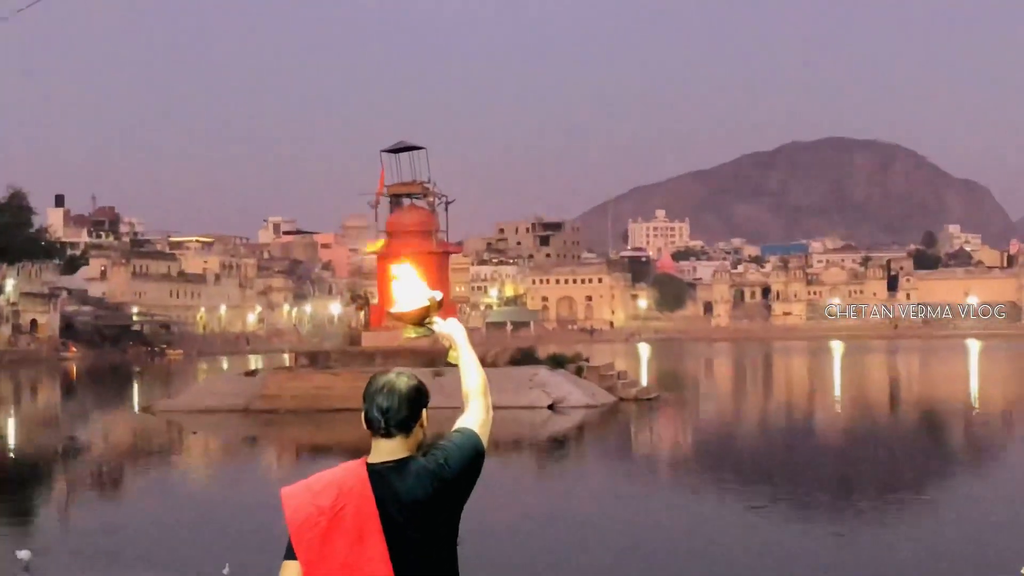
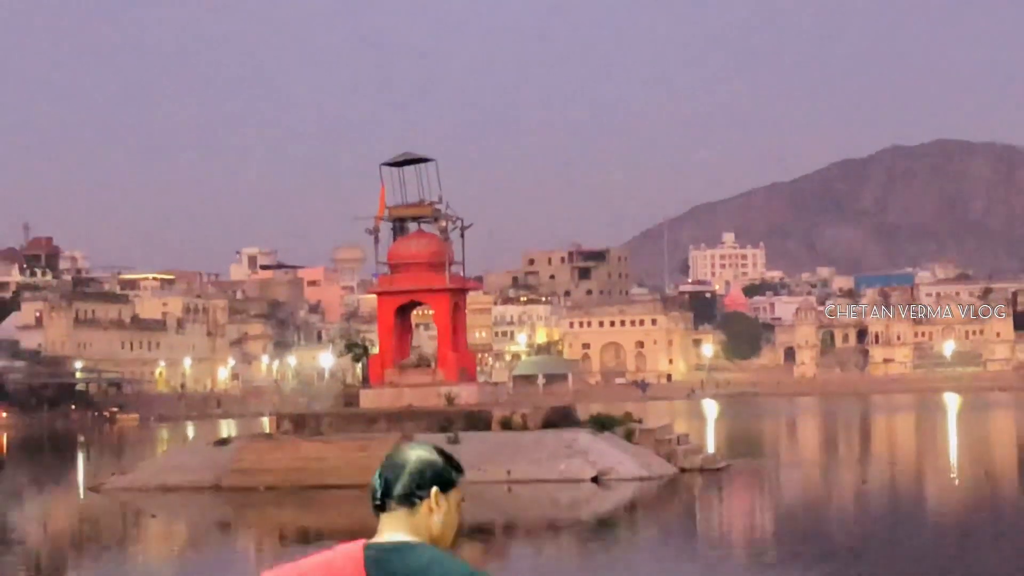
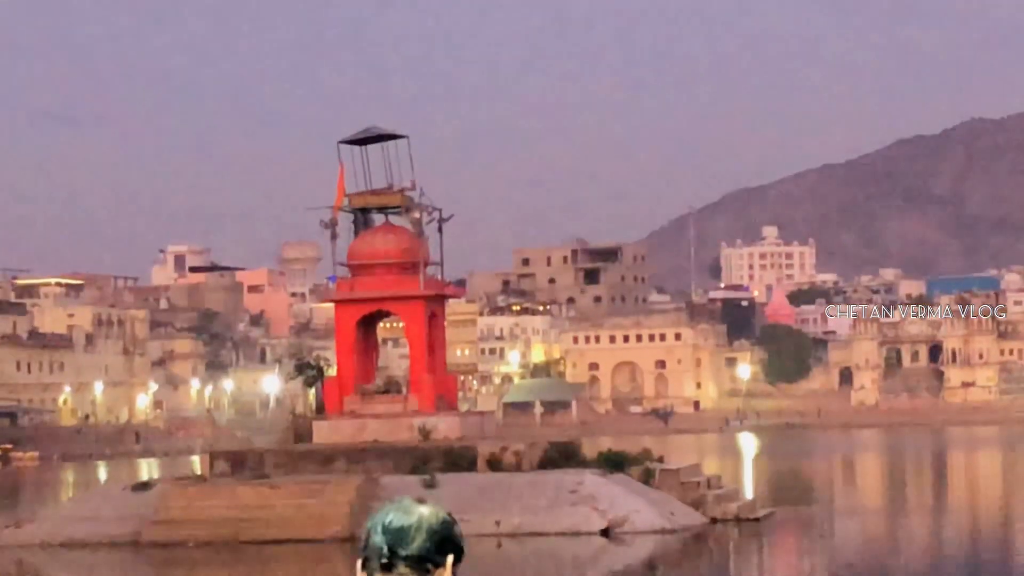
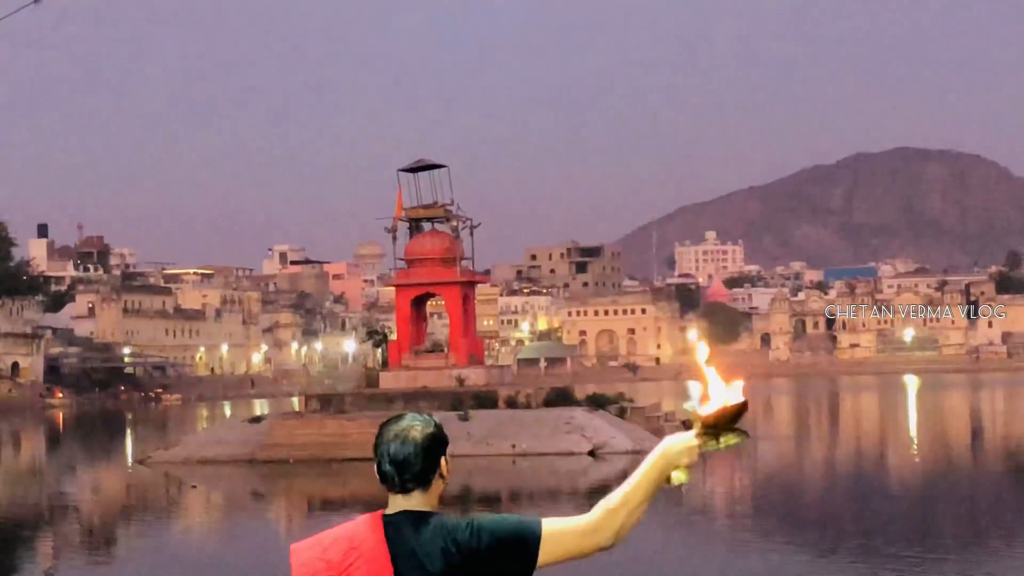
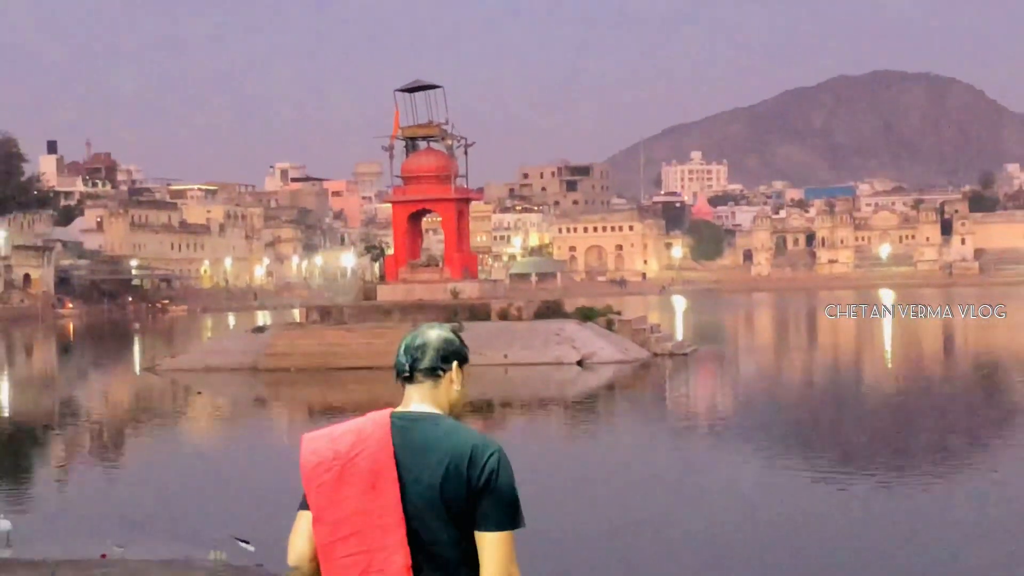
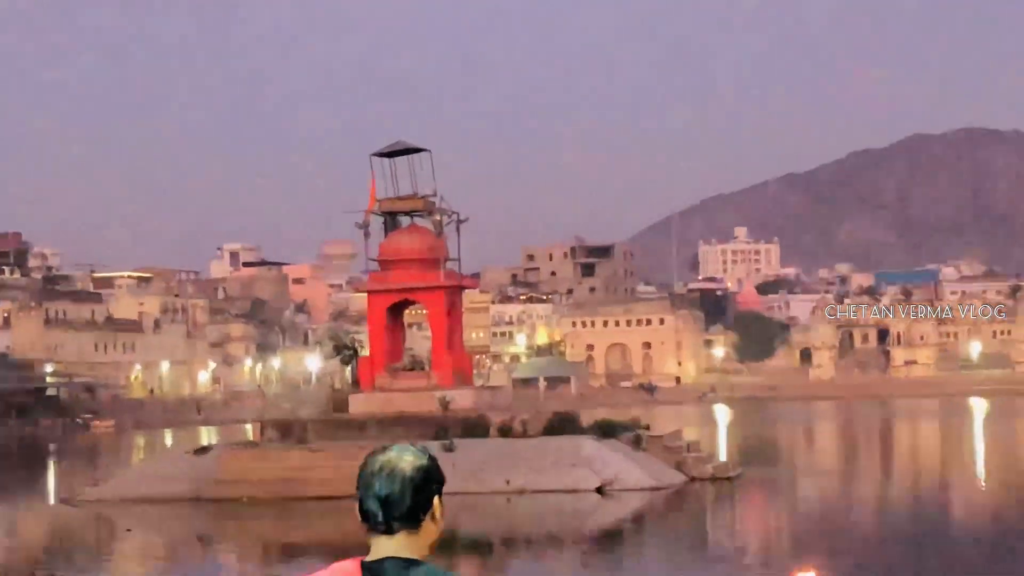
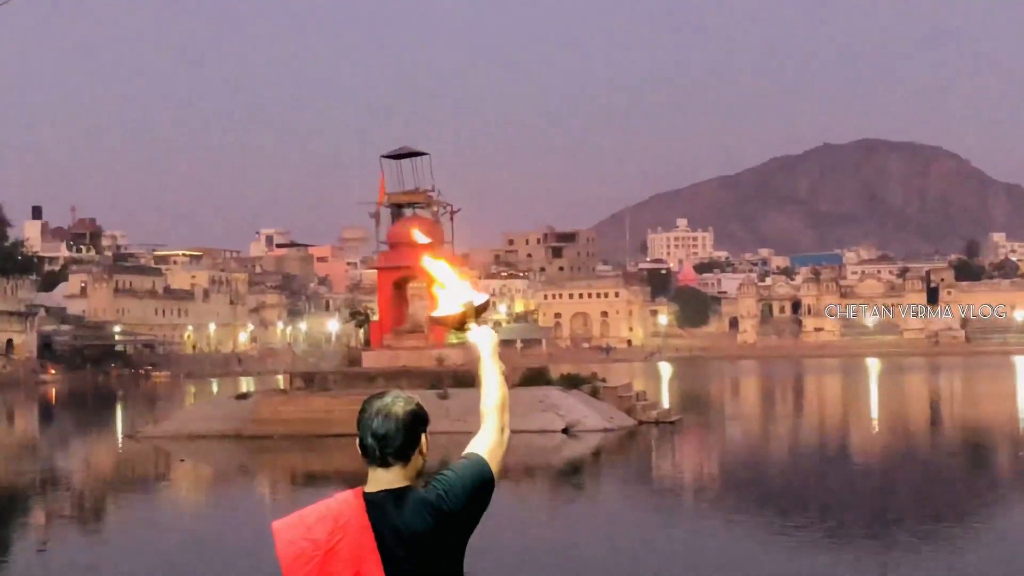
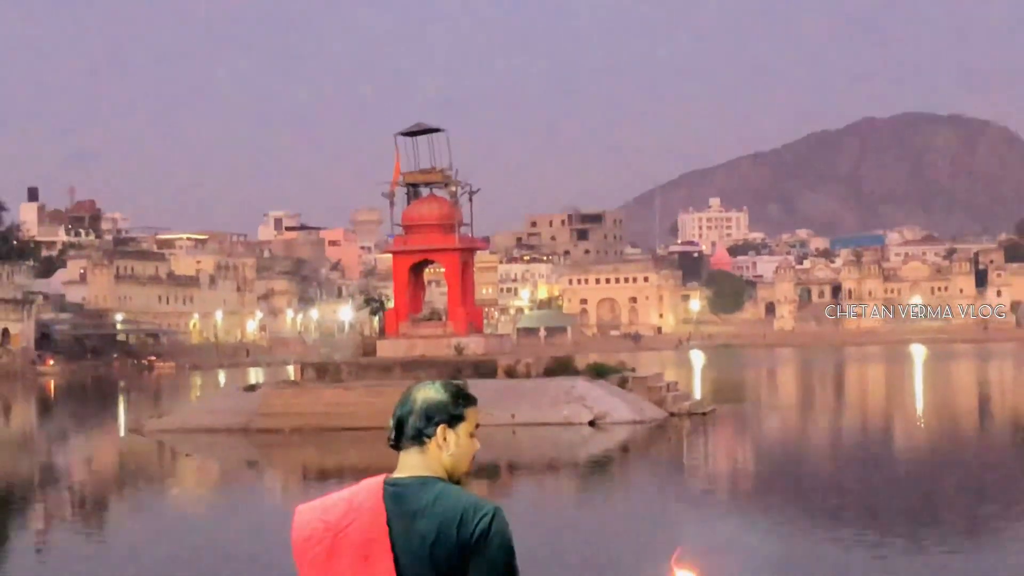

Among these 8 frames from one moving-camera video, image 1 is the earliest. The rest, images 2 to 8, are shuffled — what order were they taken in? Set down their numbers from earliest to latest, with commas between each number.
7, 4, 6, 3, 2, 8, 5
